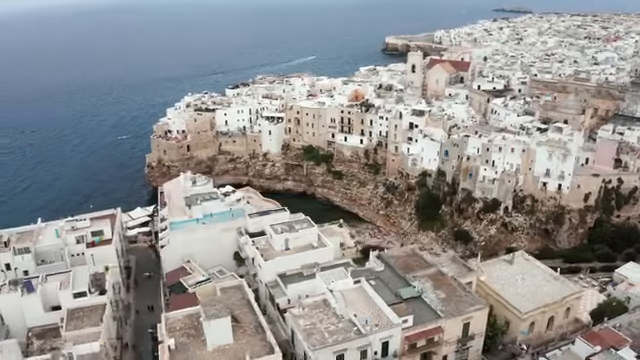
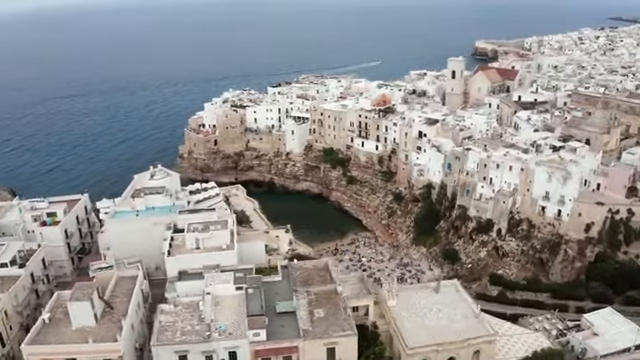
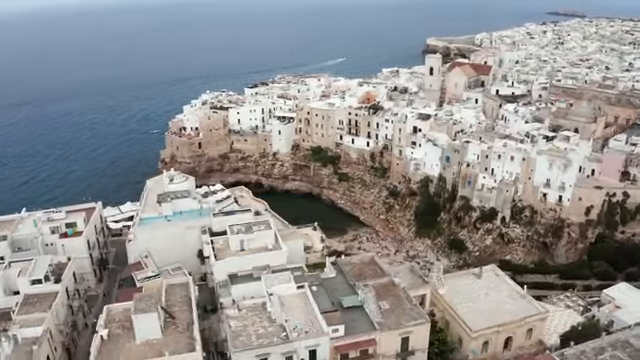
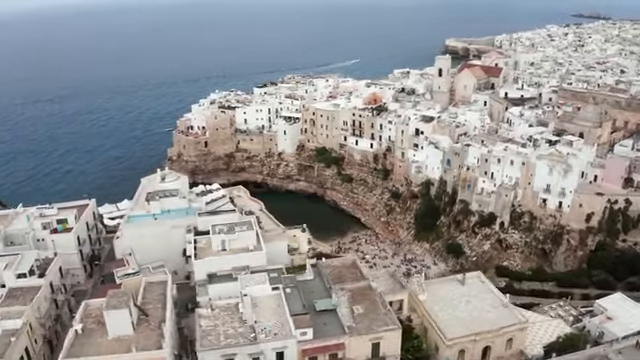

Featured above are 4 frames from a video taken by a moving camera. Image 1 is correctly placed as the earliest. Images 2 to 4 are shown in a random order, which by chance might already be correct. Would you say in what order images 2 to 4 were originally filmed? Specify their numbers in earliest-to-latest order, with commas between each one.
3, 4, 2
